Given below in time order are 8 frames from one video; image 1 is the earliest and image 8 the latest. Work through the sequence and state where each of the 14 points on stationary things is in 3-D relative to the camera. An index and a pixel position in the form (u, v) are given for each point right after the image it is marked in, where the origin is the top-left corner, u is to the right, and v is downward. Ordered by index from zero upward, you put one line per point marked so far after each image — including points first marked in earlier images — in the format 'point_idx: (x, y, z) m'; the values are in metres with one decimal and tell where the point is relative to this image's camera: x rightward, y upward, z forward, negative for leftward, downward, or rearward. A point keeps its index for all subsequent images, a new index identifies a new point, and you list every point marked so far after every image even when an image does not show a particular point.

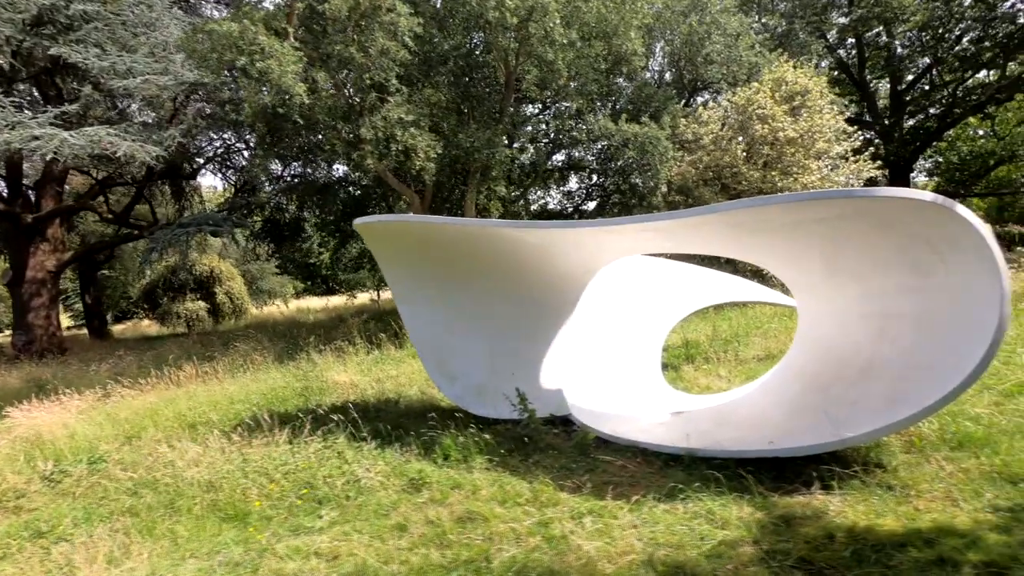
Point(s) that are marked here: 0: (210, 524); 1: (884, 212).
0: (-1.9, -1.5, +3.4) m
1: (+2.3, +0.5, +3.3) m
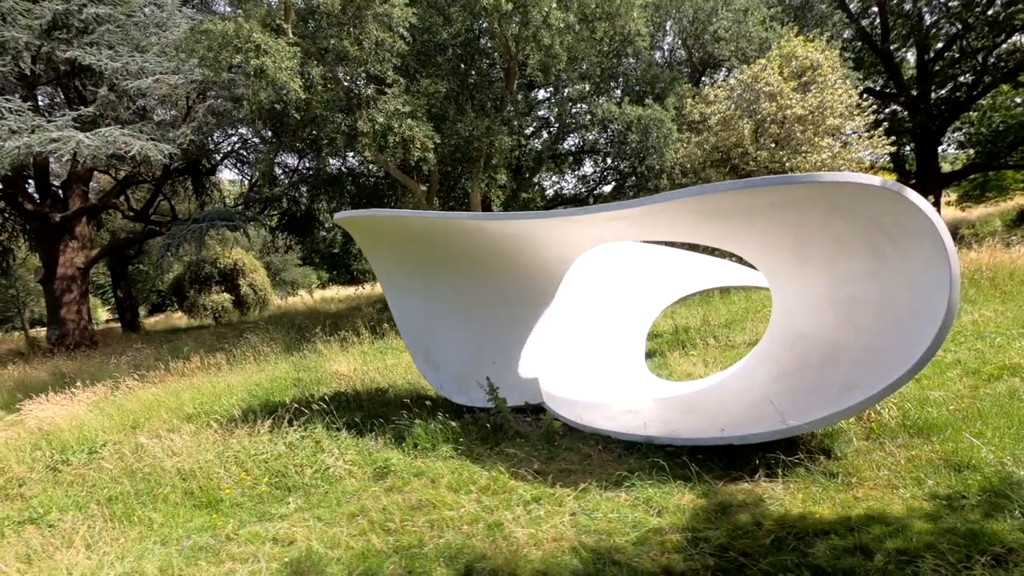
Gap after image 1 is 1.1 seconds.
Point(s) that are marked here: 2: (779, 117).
0: (-2.2, -1.5, +3.6) m
1: (+1.9, +0.5, +3.2) m
2: (+5.5, +3.5, +11.0) m
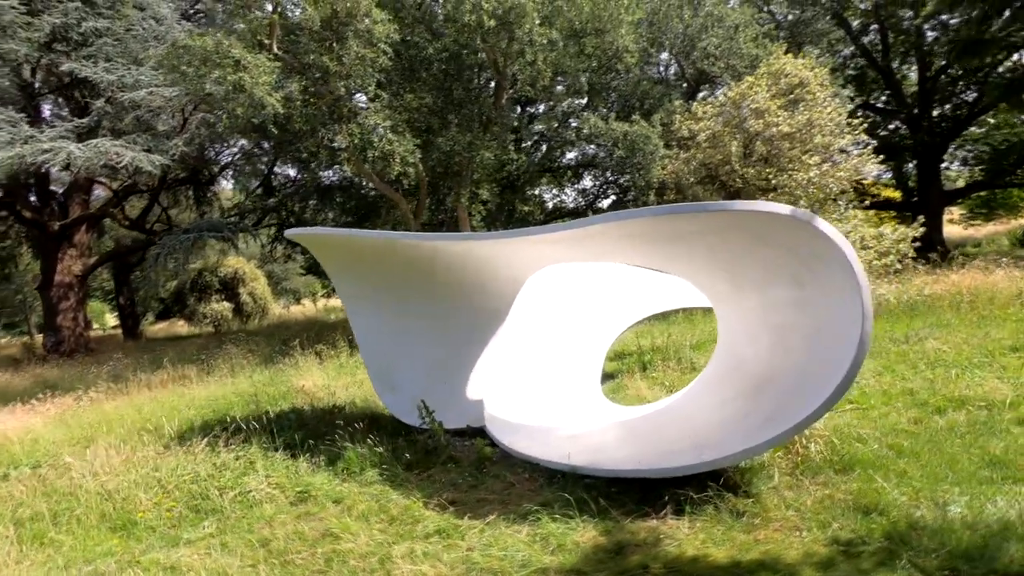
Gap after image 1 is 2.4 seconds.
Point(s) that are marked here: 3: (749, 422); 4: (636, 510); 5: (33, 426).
0: (-2.7, -1.6, +3.5) m
1: (+1.4, +0.4, +3.1) m
2: (+5.1, +3.1, +10.9) m
3: (+1.5, -0.8, +3.4) m
4: (+0.7, -1.3, +3.1) m
5: (-5.6, -1.6, +6.3) m
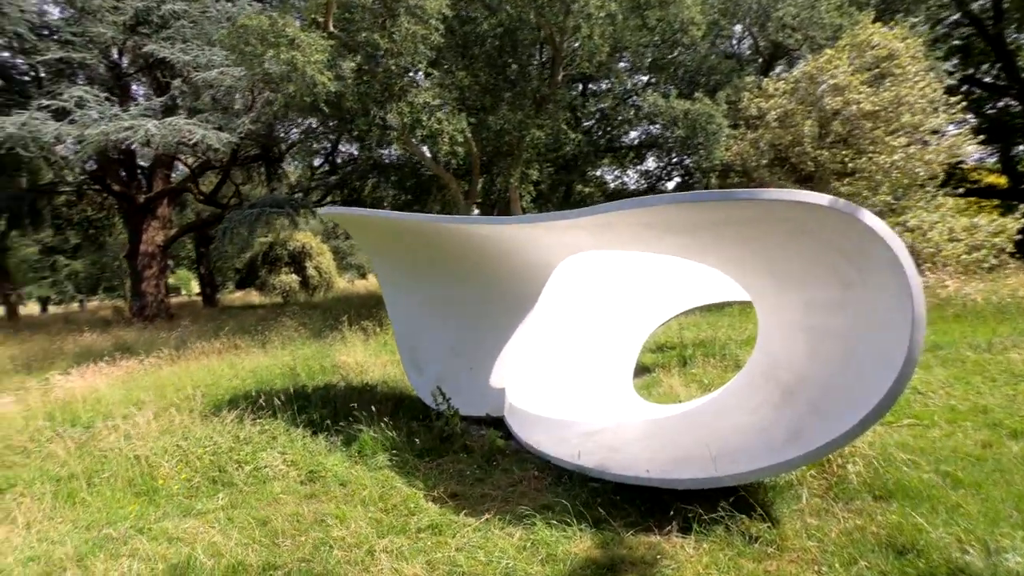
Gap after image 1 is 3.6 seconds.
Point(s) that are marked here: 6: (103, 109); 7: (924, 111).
0: (-2.7, -1.4, +3.7) m
1: (+1.4, +0.4, +2.8) m
2: (+6.1, +3.2, +10.0) m
3: (+1.5, -0.8, +3.1) m
4: (+0.7, -1.2, +2.8) m
5: (-5.2, -1.2, +6.8) m
6: (-8.4, +3.7, +11.1) m
7: (+7.5, +3.3, +9.9) m
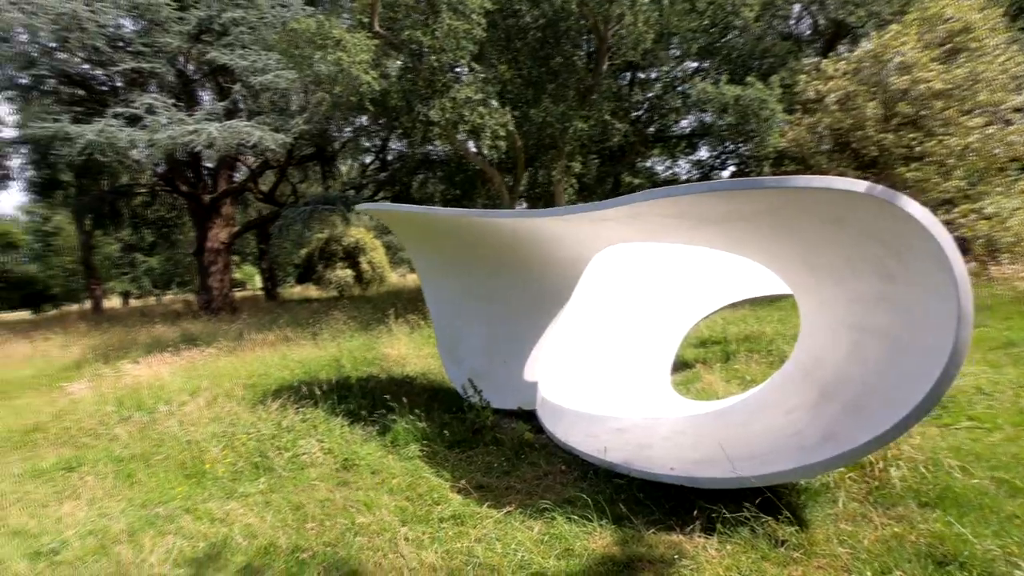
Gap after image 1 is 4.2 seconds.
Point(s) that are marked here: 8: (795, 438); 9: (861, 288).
0: (-2.5, -1.4, +4.0) m
1: (+1.5, +0.4, +2.6) m
2: (+6.9, +3.4, +9.3) m
3: (+1.6, -0.8, +2.9) m
4: (+0.8, -1.2, +2.8) m
5: (-4.7, -1.2, +7.3) m
6: (-7.5, +3.8, +11.8) m
7: (+8.3, +3.4, +9.1) m
8: (+1.6, -0.8, +3.0) m
9: (+1.9, 0.0, +3.0) m
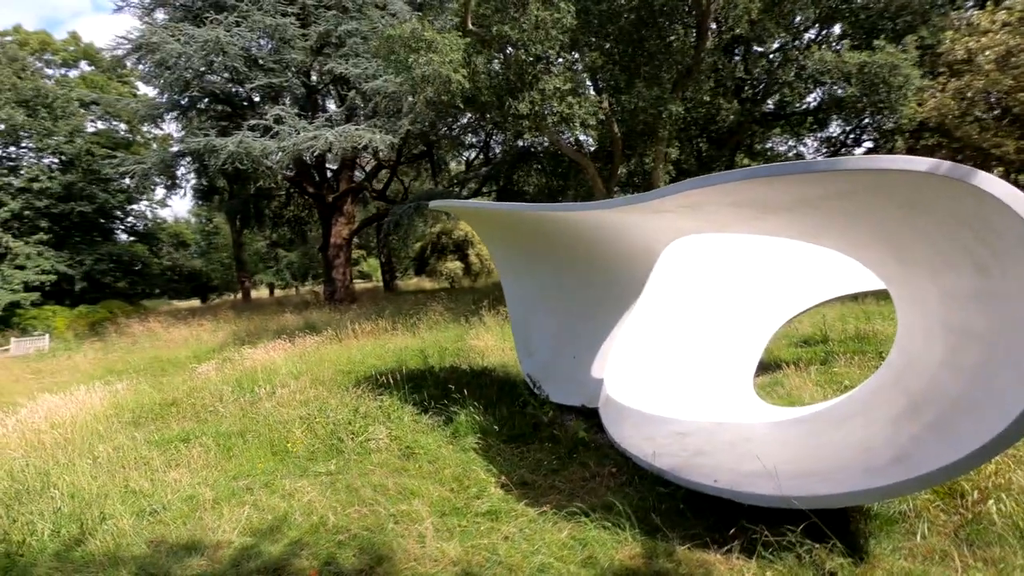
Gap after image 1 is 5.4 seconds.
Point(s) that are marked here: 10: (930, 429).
0: (-2.0, -1.4, +4.4) m
1: (+1.6, +0.4, +2.2) m
2: (+8.2, +3.5, +7.6) m
3: (+1.8, -0.8, +2.5) m
4: (+0.9, -1.2, +2.6) m
5: (-3.6, -1.1, +8.1) m
6: (-5.3, +4.0, +13.0) m
7: (+9.5, +3.5, +7.2) m
8: (+1.7, -0.8, +2.6) m
9: (+2.1, 0.0, +2.5) m
10: (+1.9, -0.6, +2.4) m
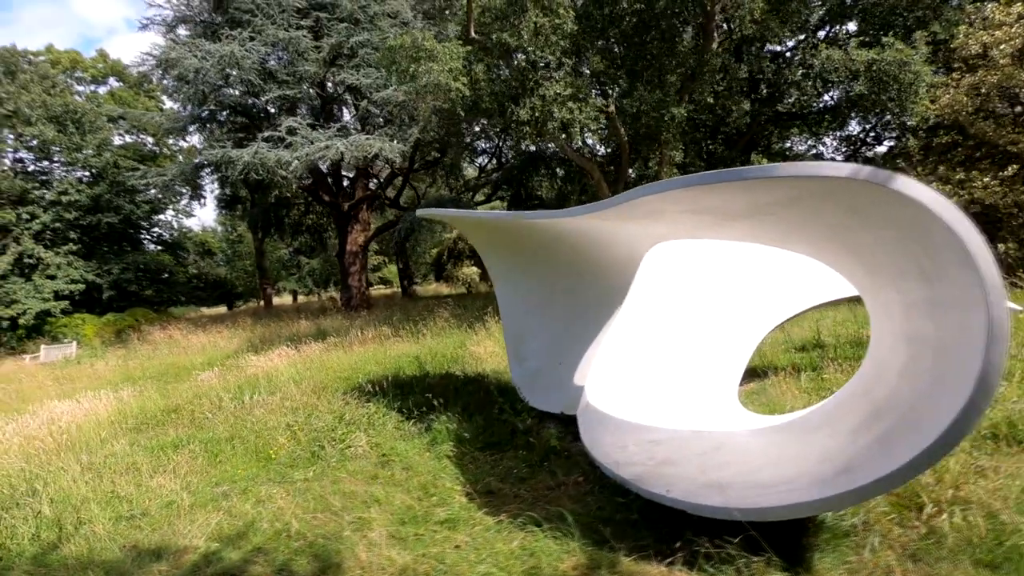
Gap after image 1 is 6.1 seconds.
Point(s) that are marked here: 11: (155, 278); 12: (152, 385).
0: (-2.2, -1.4, +4.5) m
1: (+1.3, +0.4, +2.2) m
2: (+8.1, +3.5, +7.3) m
3: (+1.5, -0.8, +2.5) m
4: (+0.6, -1.2, +2.5) m
5: (-3.6, -1.2, +8.3) m
6: (-5.2, +3.8, +13.3) m
7: (+9.4, +3.5, +6.8) m
8: (+1.4, -0.8, +2.6) m
9: (+1.8, 0.0, +2.5) m
10: (+1.6, -0.7, +2.3) m
11: (-12.6, +0.3, +18.9) m
12: (-5.8, -1.6, +8.7) m
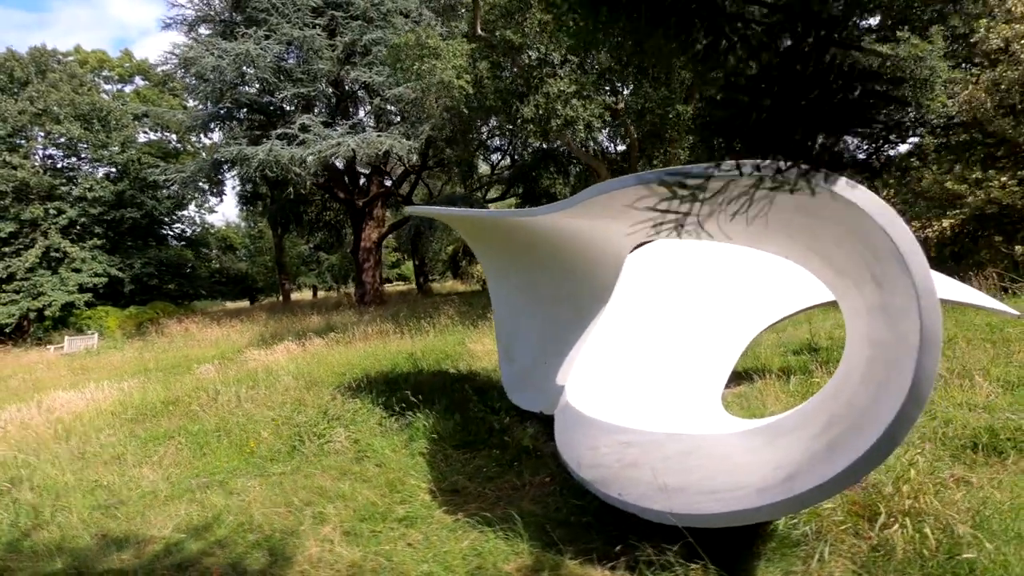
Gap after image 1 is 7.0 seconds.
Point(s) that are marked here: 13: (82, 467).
0: (-2.4, -1.4, +4.6) m
1: (+1.0, +0.4, +2.1) m
2: (+8.1, +3.4, +7.0) m
3: (+1.2, -0.8, +2.4) m
4: (+0.4, -1.2, +2.5) m
5: (-3.6, -1.1, +8.4) m
6: (-5.0, +3.9, +13.4) m
7: (+9.4, +3.4, +6.4) m
8: (+1.2, -0.8, +2.5) m
9: (+1.5, 0.0, +2.4) m
10: (+1.3, -0.7, +2.3) m
11: (-12.2, +0.6, +19.4) m
12: (-5.8, -1.5, +8.9) m
13: (-3.5, -1.4, +4.4) m
